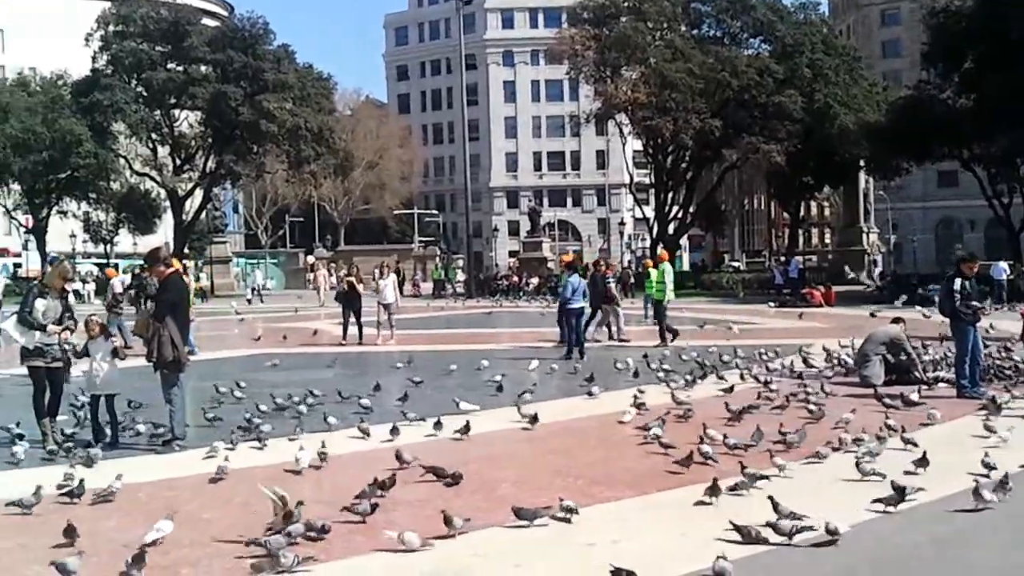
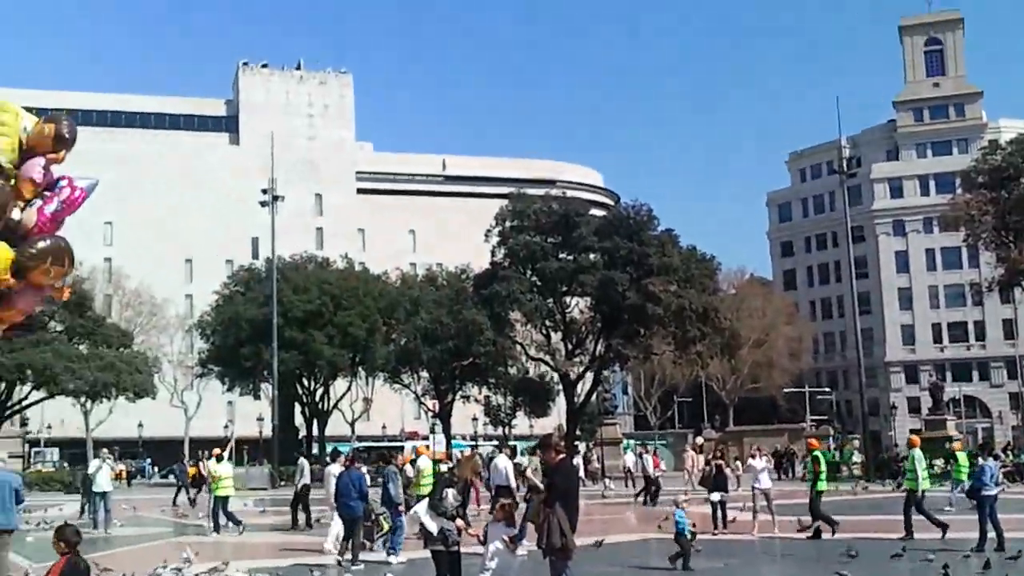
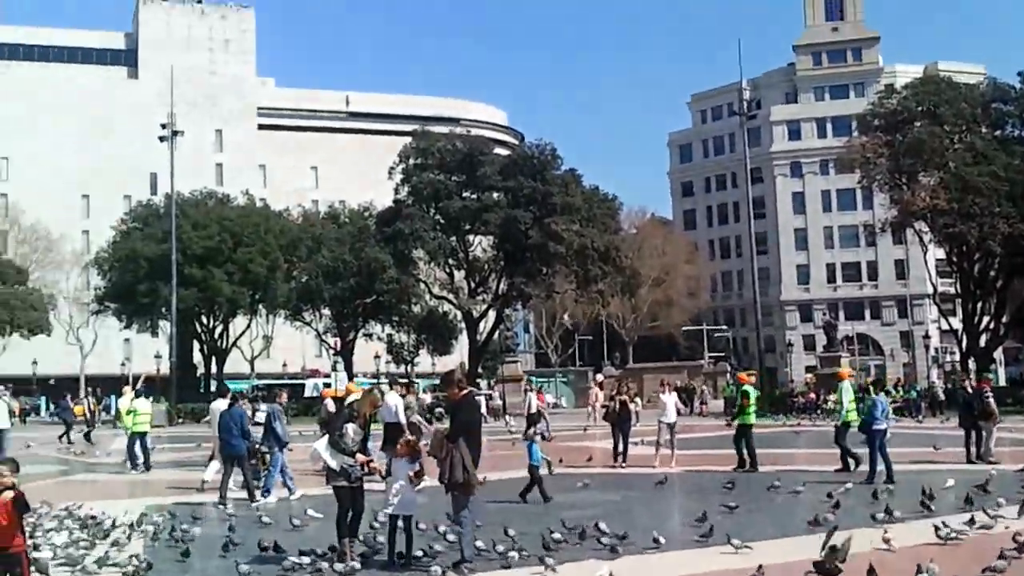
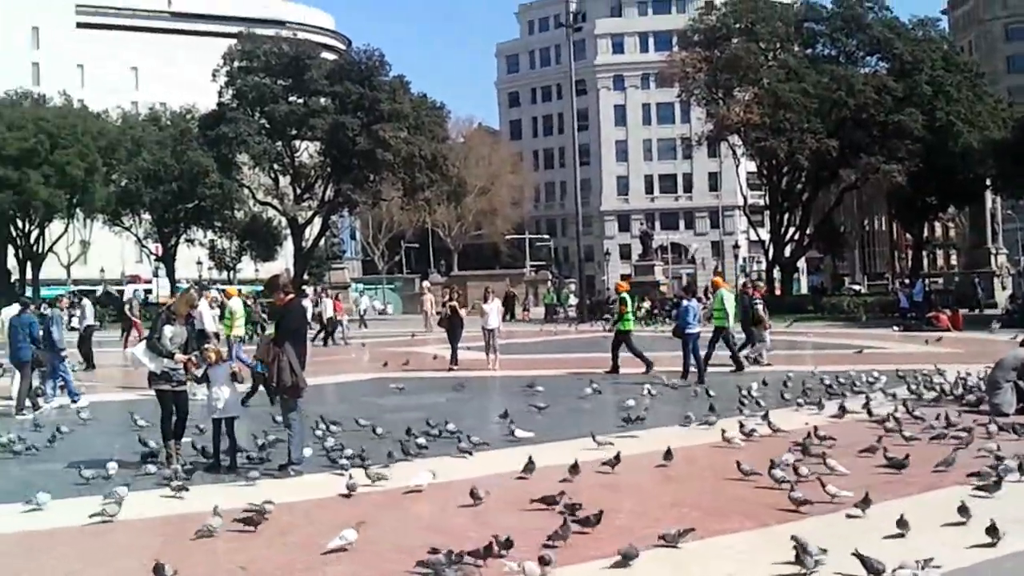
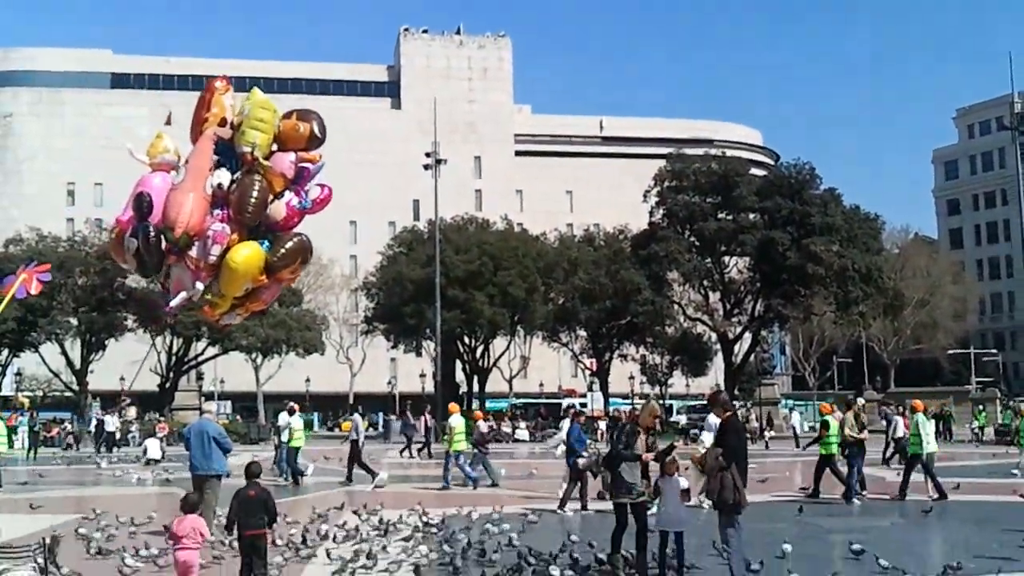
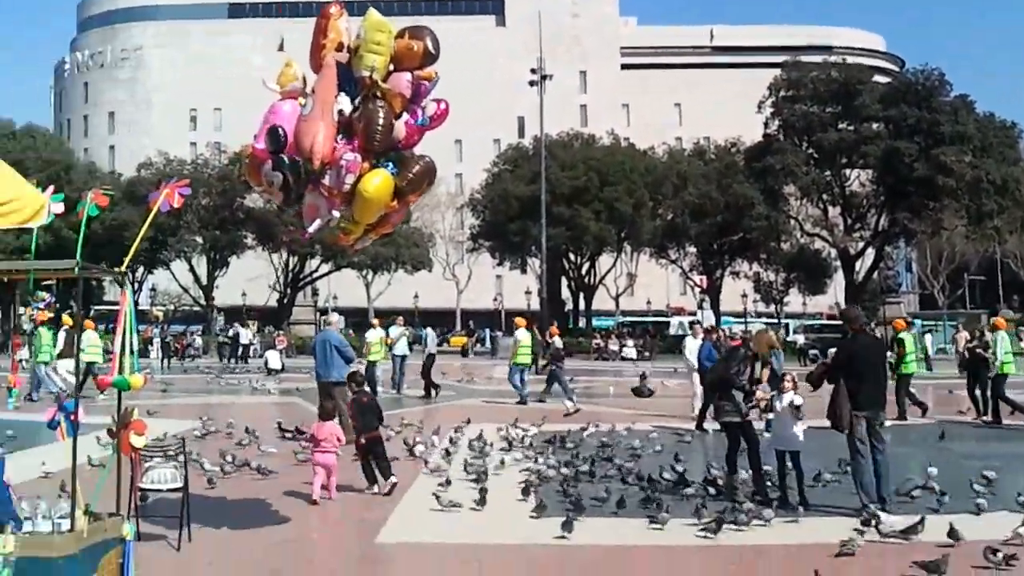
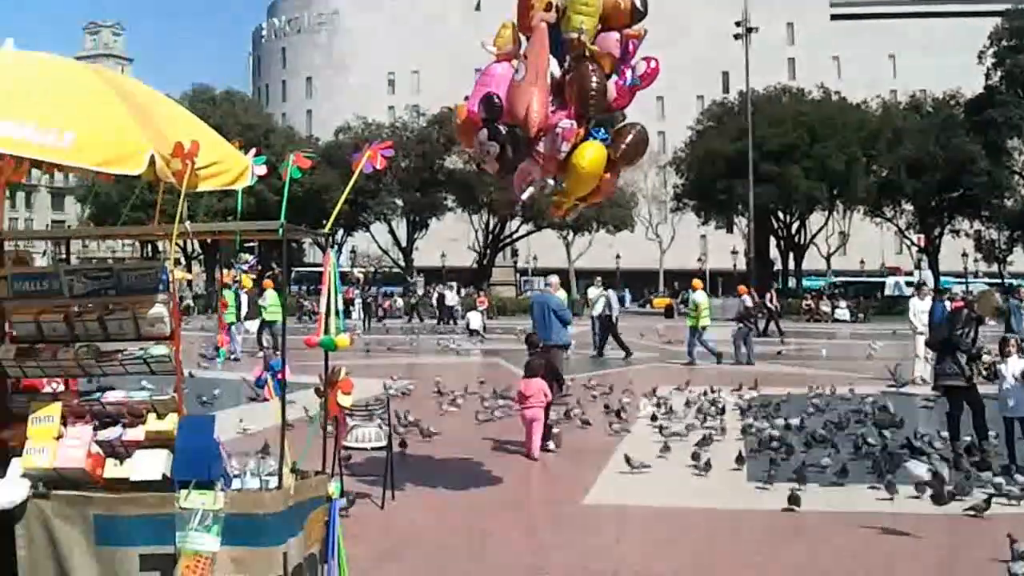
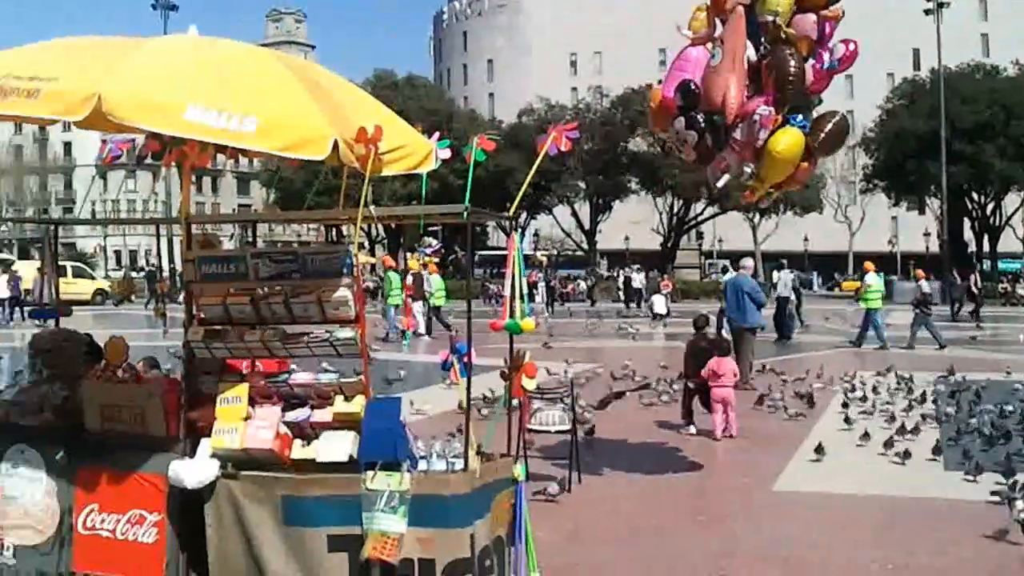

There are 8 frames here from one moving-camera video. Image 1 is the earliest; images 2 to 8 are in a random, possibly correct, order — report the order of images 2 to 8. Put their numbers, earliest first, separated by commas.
4, 3, 2, 5, 6, 7, 8
